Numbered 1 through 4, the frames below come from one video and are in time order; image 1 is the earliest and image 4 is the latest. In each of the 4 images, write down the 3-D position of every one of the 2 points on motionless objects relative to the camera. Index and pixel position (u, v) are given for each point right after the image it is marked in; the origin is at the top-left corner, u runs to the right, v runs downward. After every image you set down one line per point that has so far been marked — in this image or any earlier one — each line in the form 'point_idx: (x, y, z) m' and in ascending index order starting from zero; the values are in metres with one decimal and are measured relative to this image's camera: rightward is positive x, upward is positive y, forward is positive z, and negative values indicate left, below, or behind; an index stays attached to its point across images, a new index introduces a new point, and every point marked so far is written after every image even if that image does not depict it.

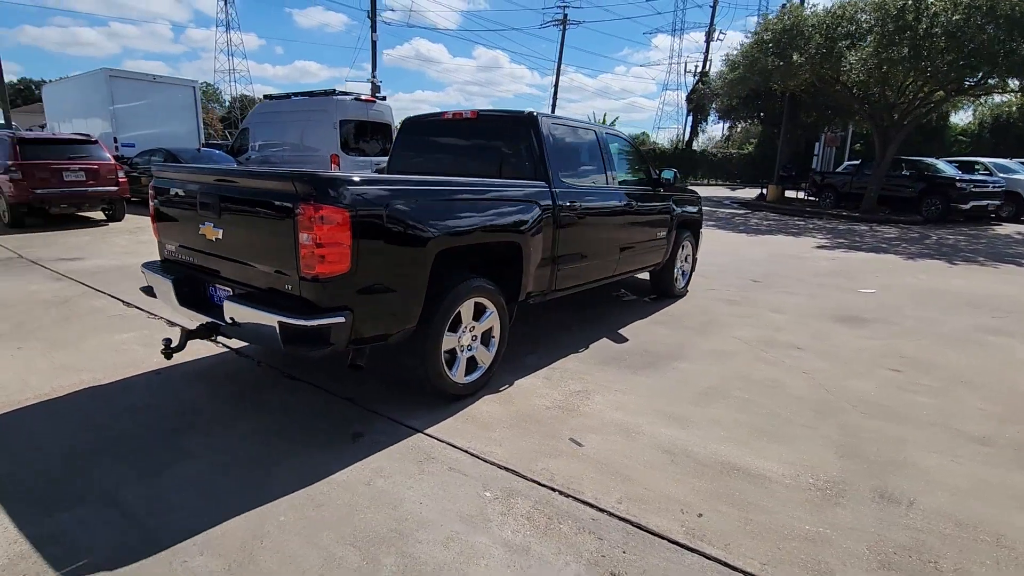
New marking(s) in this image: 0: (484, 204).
0: (-0.2, +0.6, +3.6) m
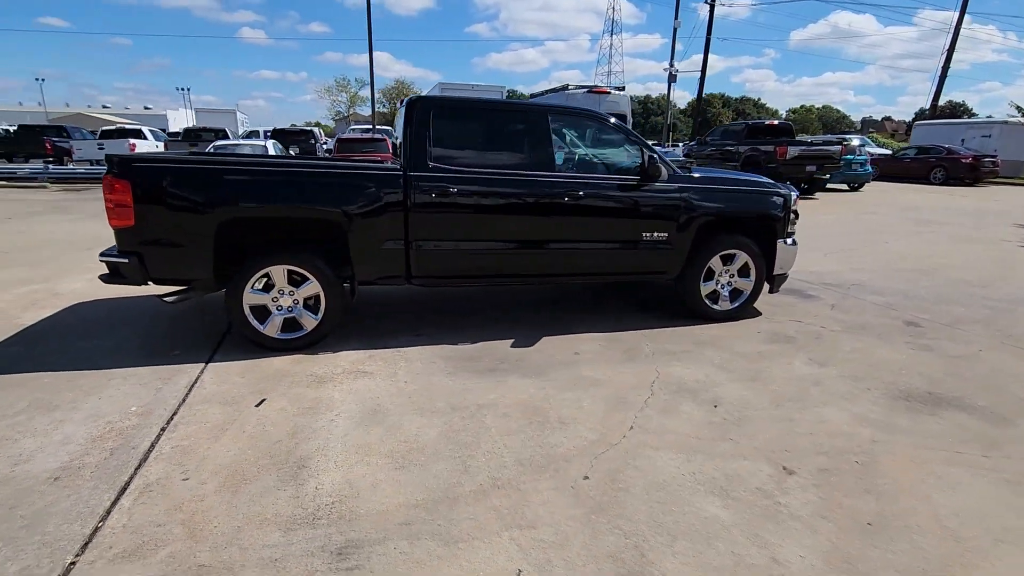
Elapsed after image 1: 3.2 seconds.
0: (-1.7, +0.8, +4.1) m
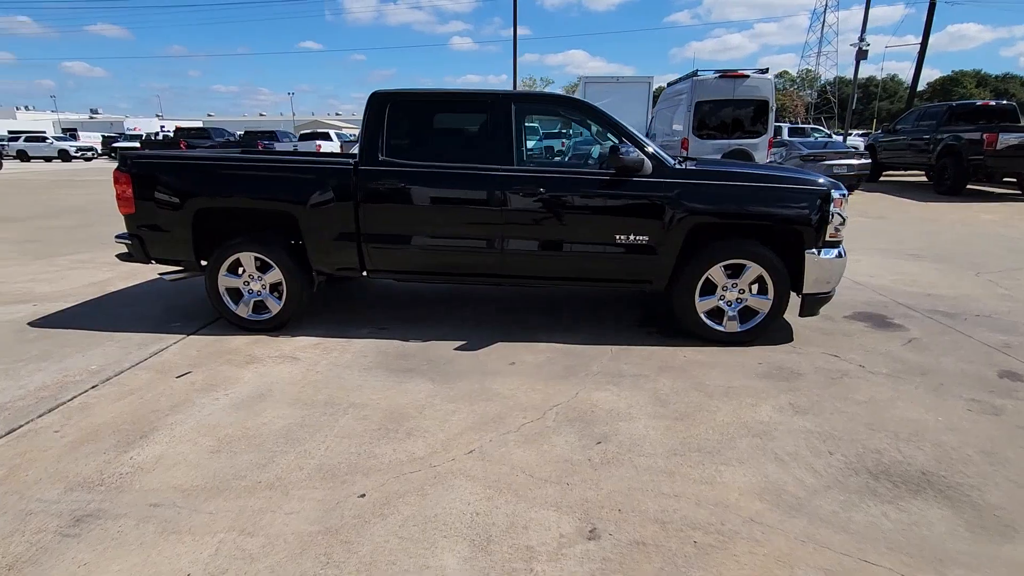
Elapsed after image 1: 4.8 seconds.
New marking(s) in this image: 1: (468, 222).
0: (-2.1, +0.9, +4.5) m
1: (-0.4, +0.5, +4.5) m
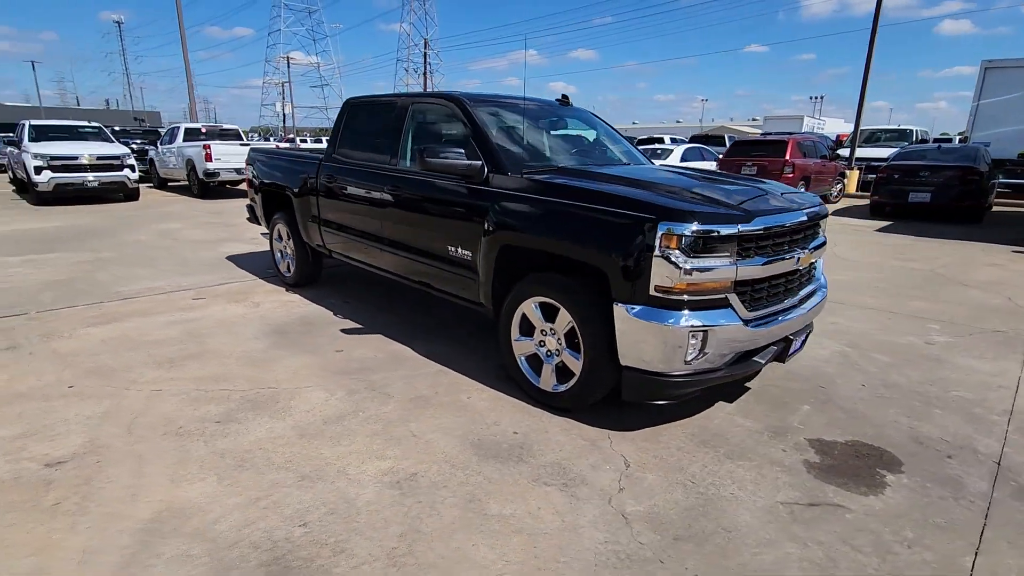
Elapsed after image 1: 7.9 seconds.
0: (-2.5, +1.3, +6.0) m
1: (-1.2, +0.6, +4.9) m
